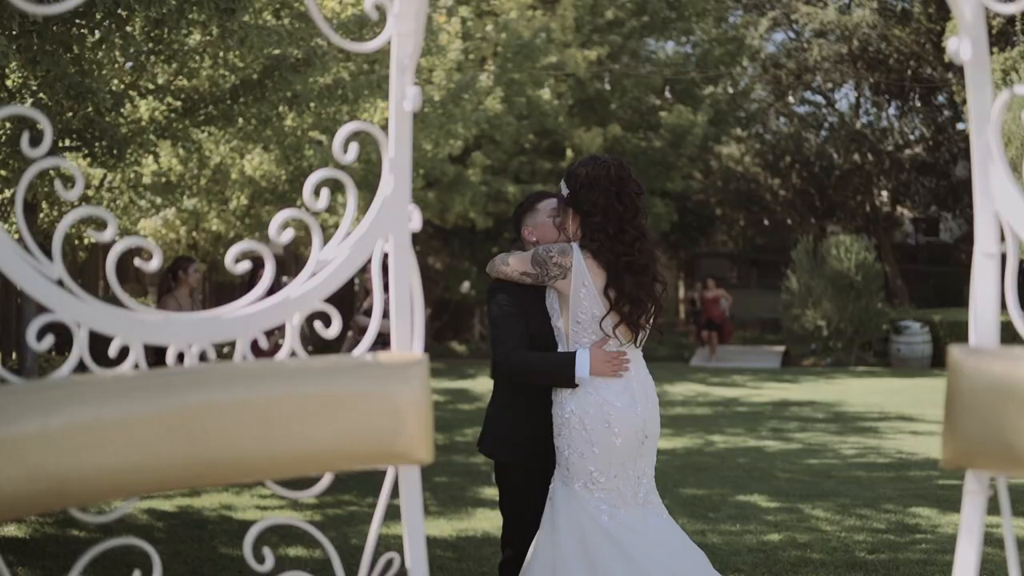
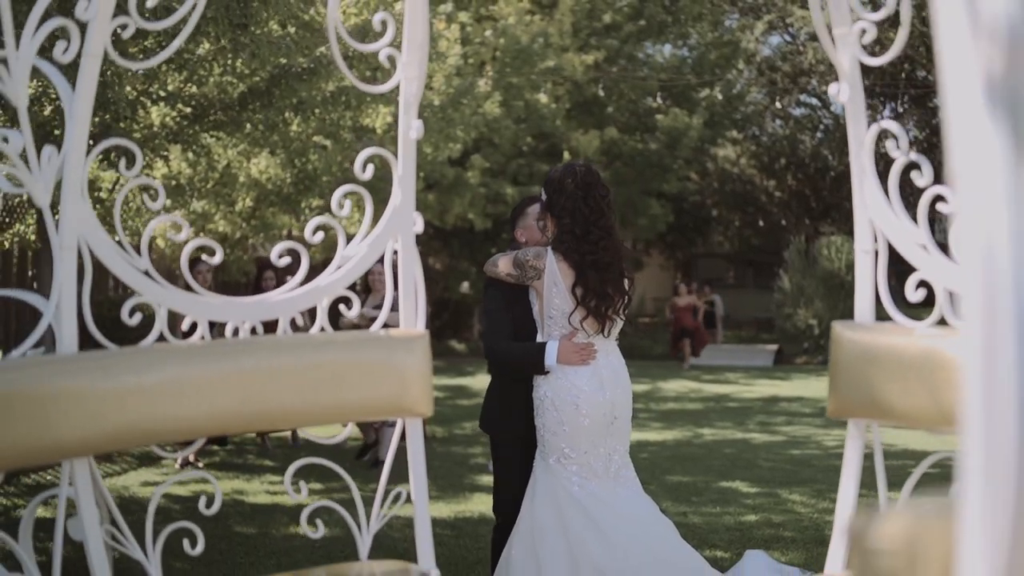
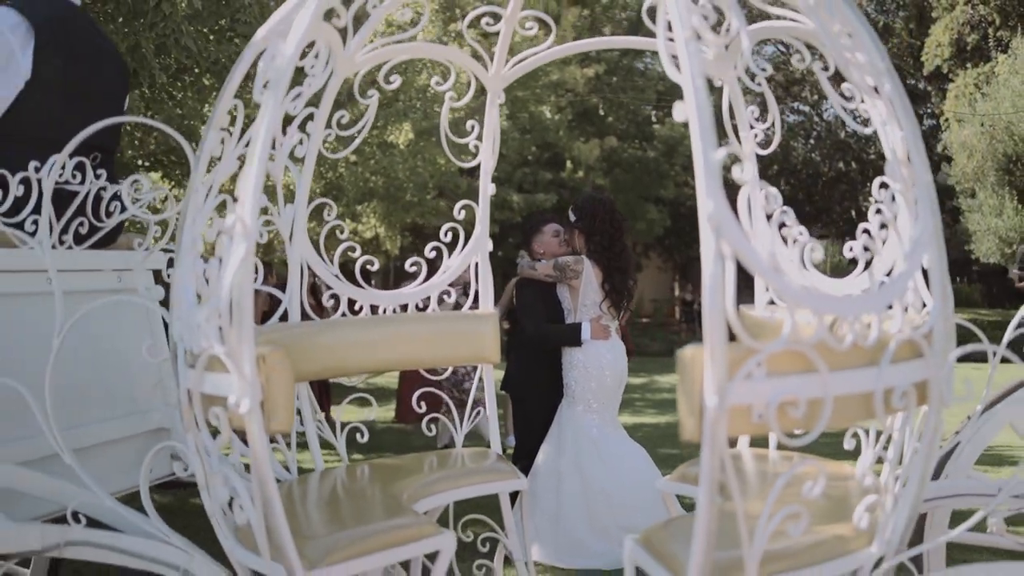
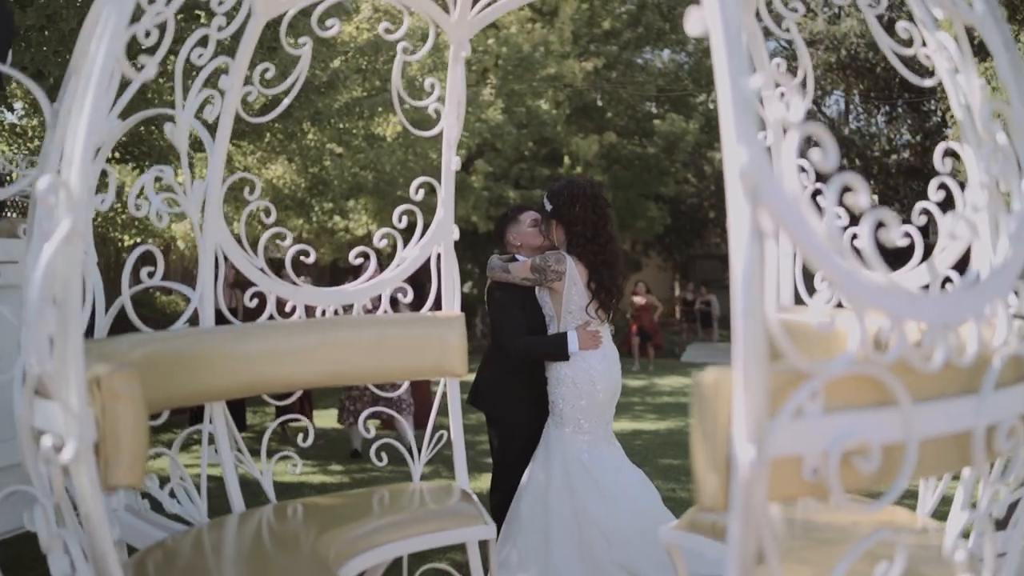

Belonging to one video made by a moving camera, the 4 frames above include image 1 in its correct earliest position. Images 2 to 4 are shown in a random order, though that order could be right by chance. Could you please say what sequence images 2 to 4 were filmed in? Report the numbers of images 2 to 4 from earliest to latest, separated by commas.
2, 4, 3
